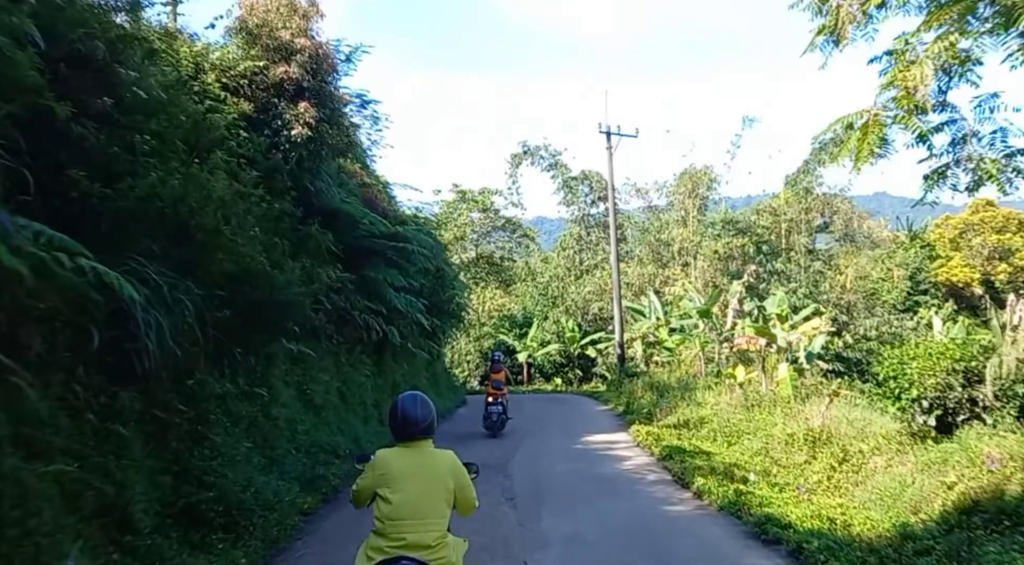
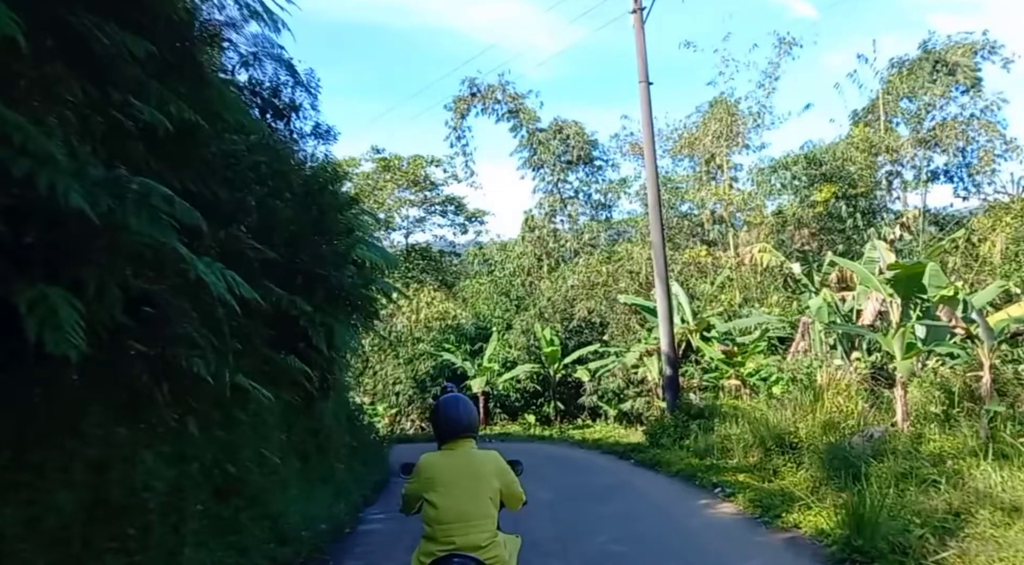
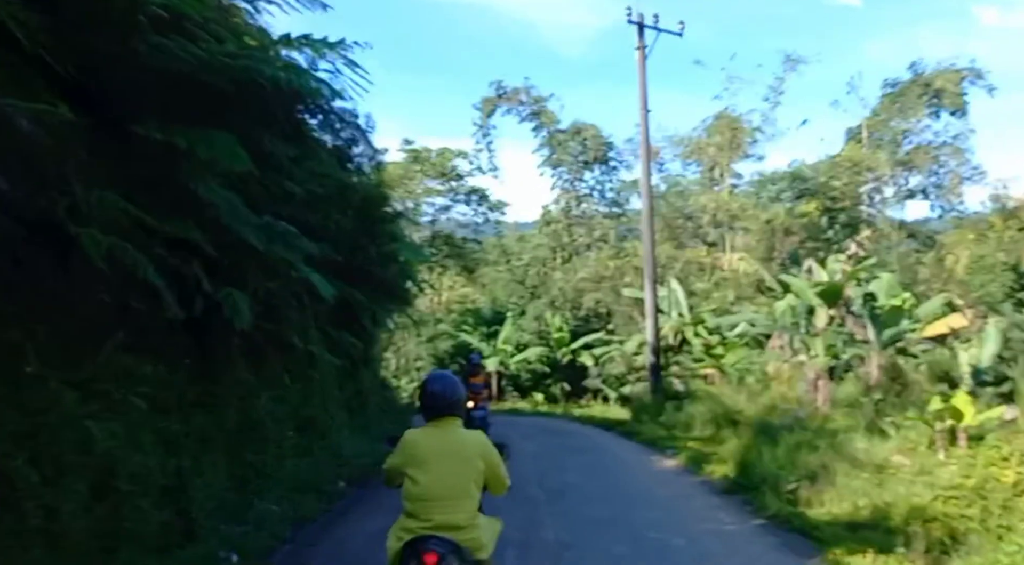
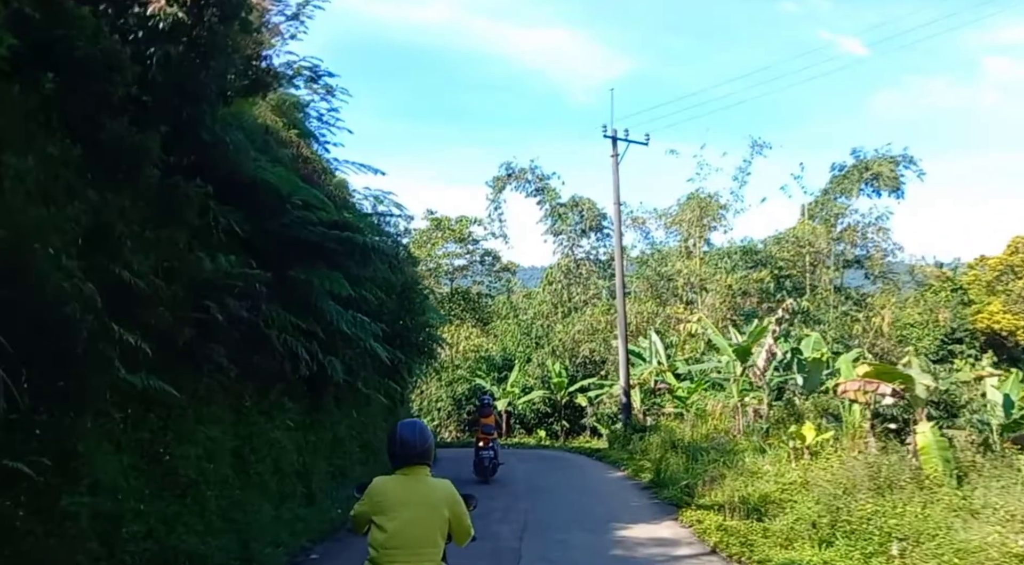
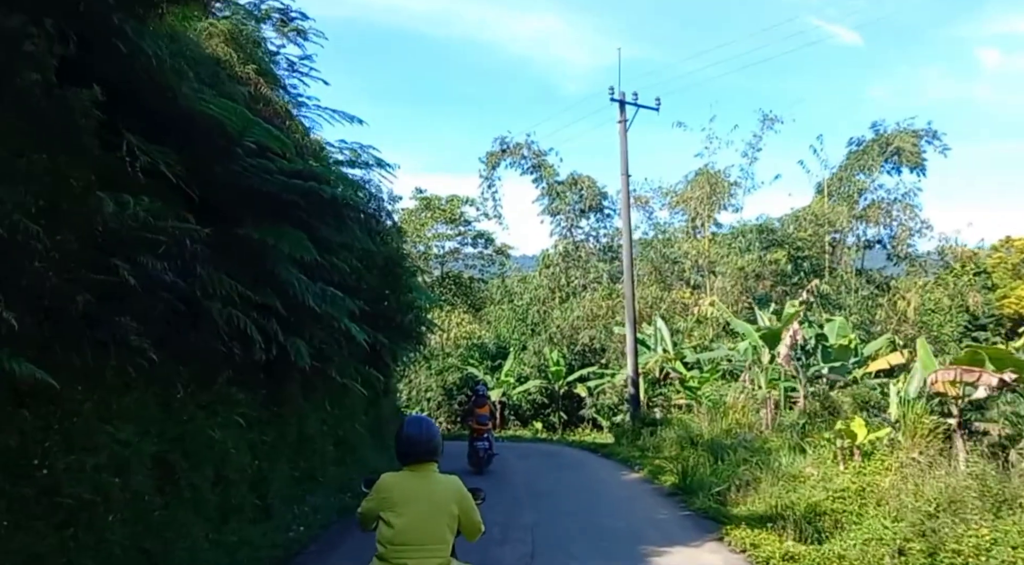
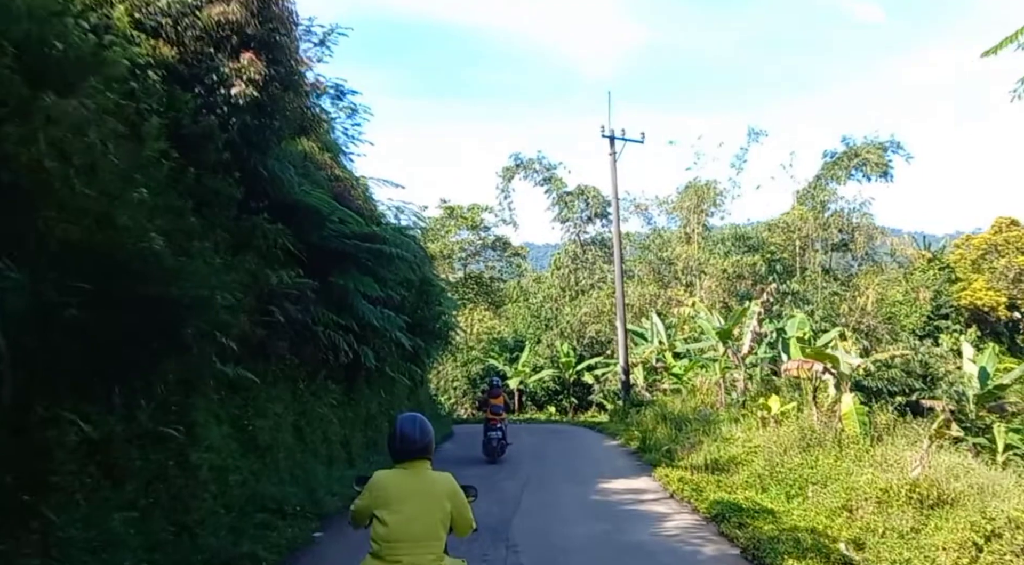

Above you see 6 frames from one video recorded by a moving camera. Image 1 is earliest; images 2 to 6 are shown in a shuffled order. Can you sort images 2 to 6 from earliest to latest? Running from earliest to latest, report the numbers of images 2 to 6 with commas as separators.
6, 4, 5, 3, 2
